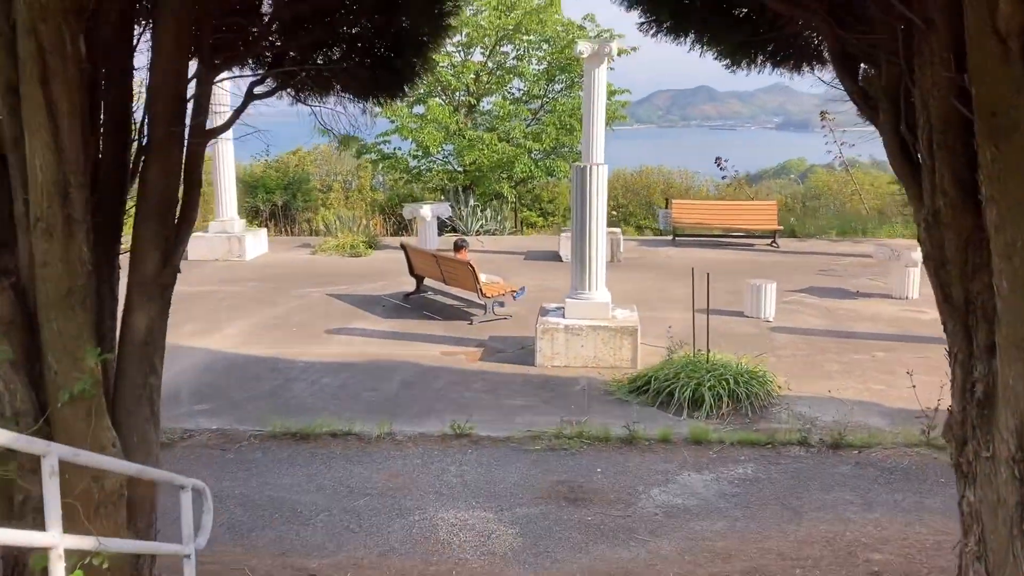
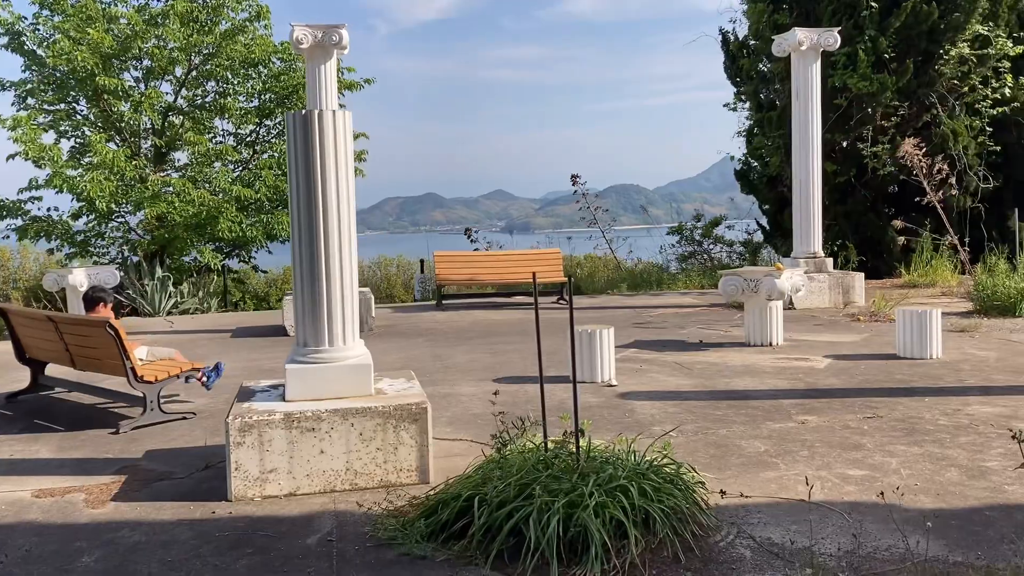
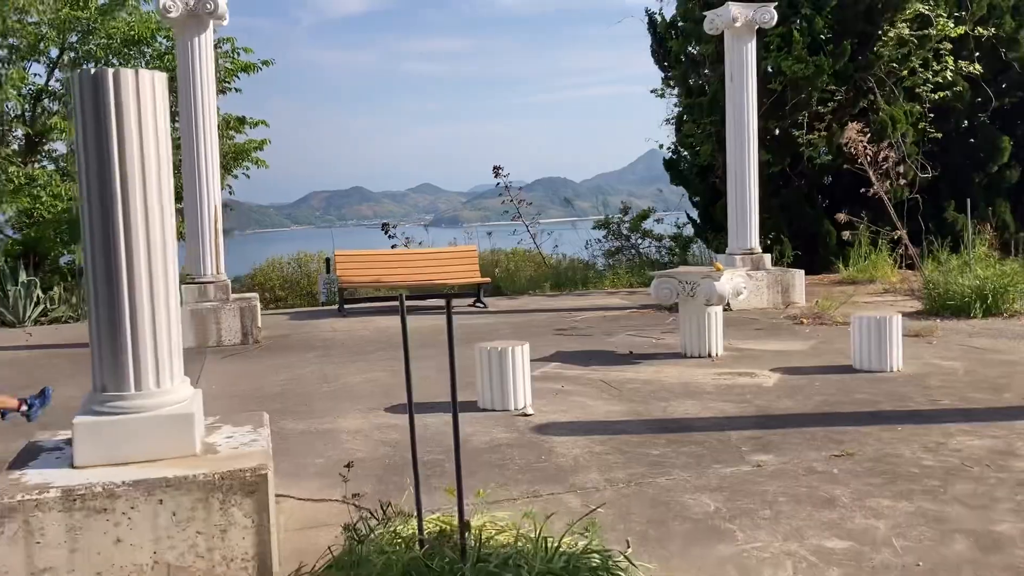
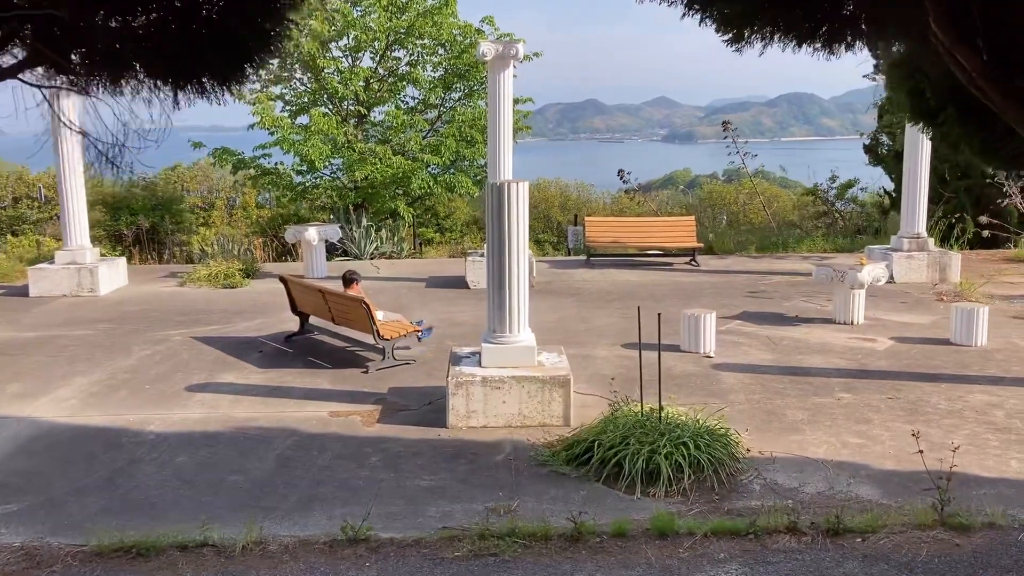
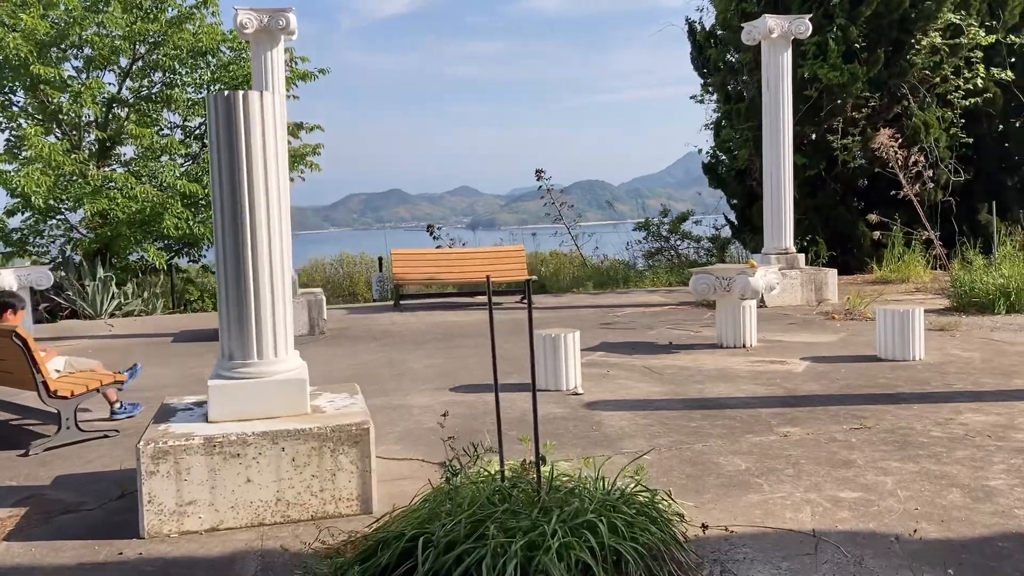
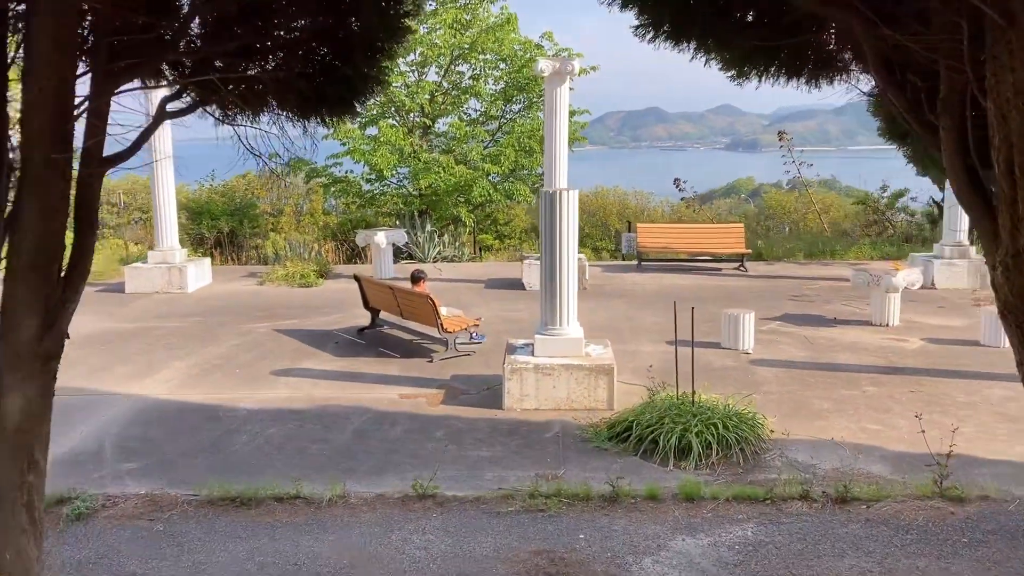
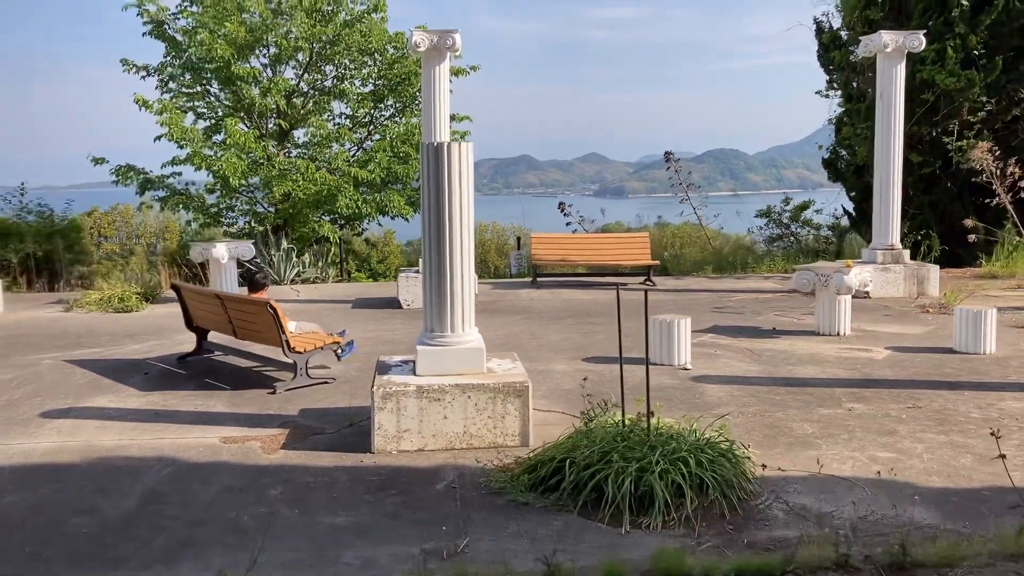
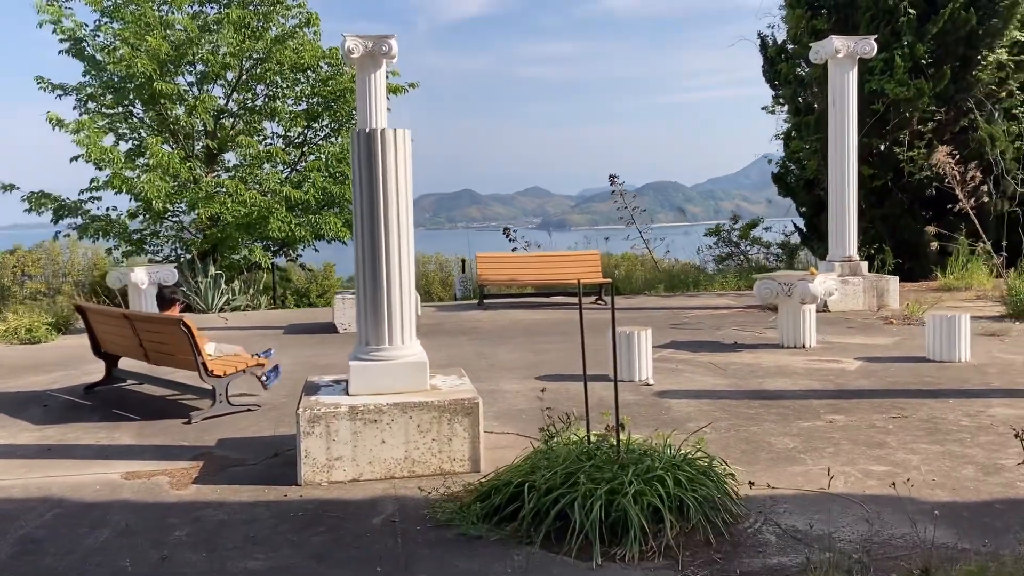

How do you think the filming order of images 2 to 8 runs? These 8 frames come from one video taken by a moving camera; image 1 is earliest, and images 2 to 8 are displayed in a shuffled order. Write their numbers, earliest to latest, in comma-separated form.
6, 4, 7, 8, 2, 5, 3
